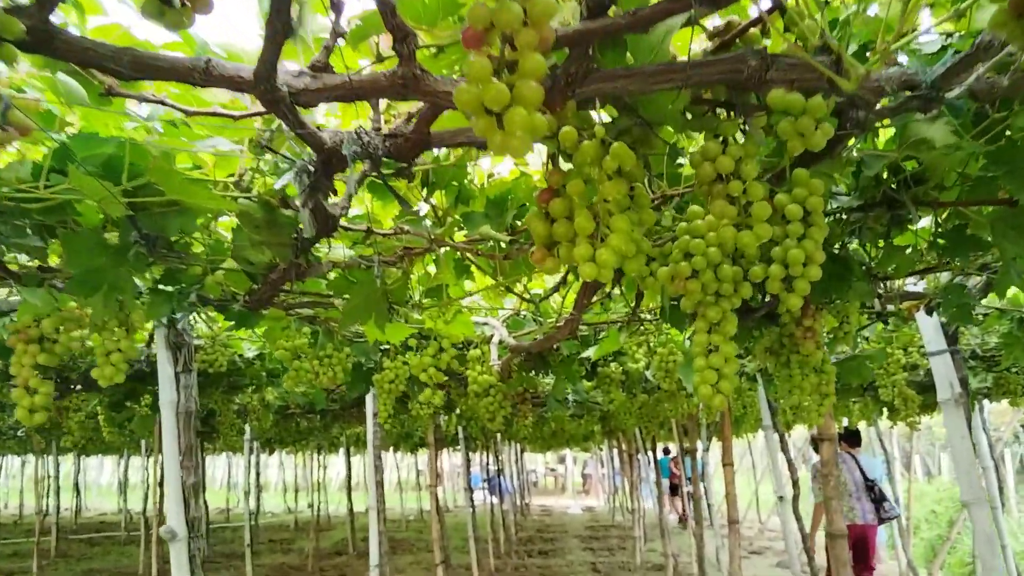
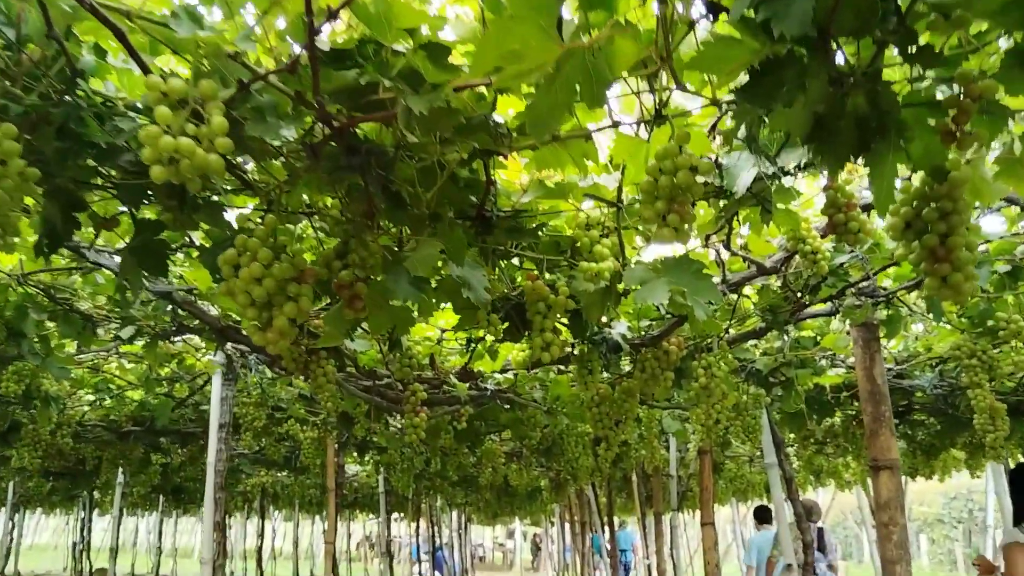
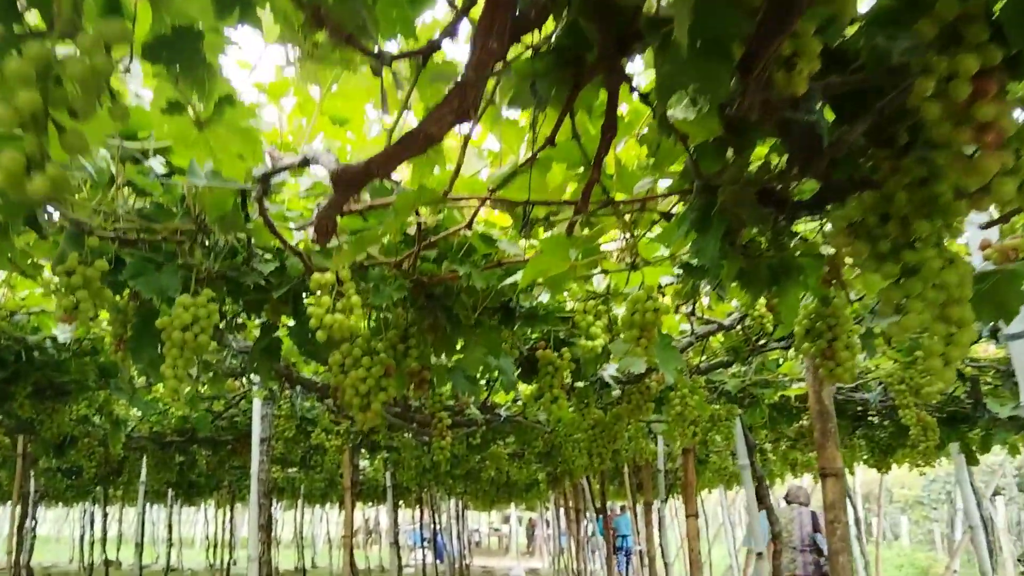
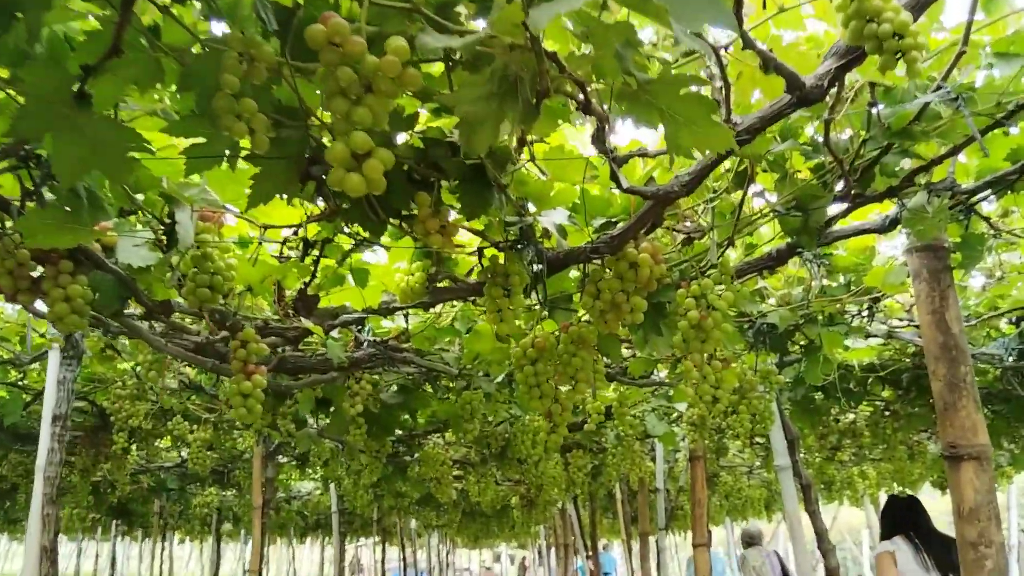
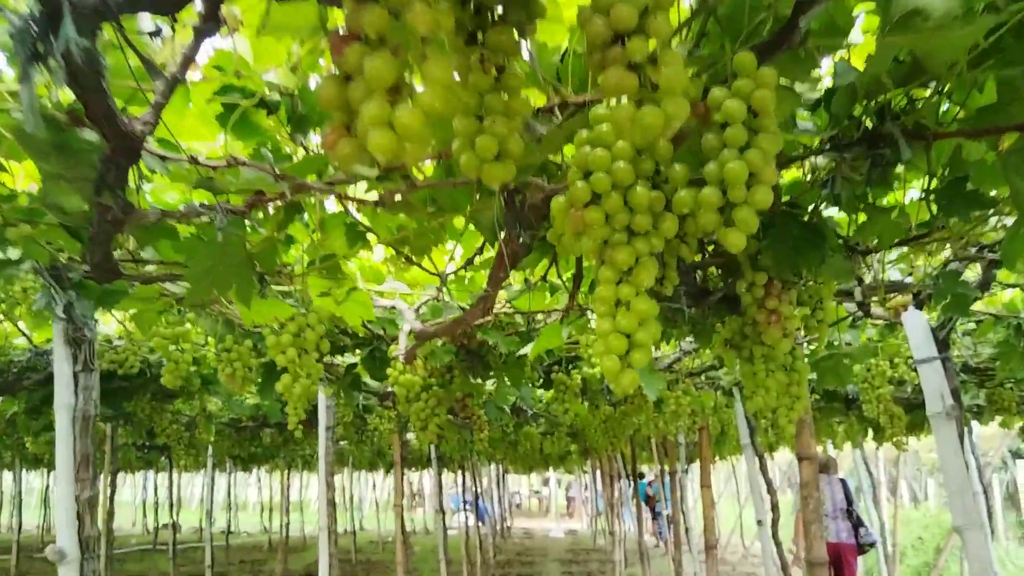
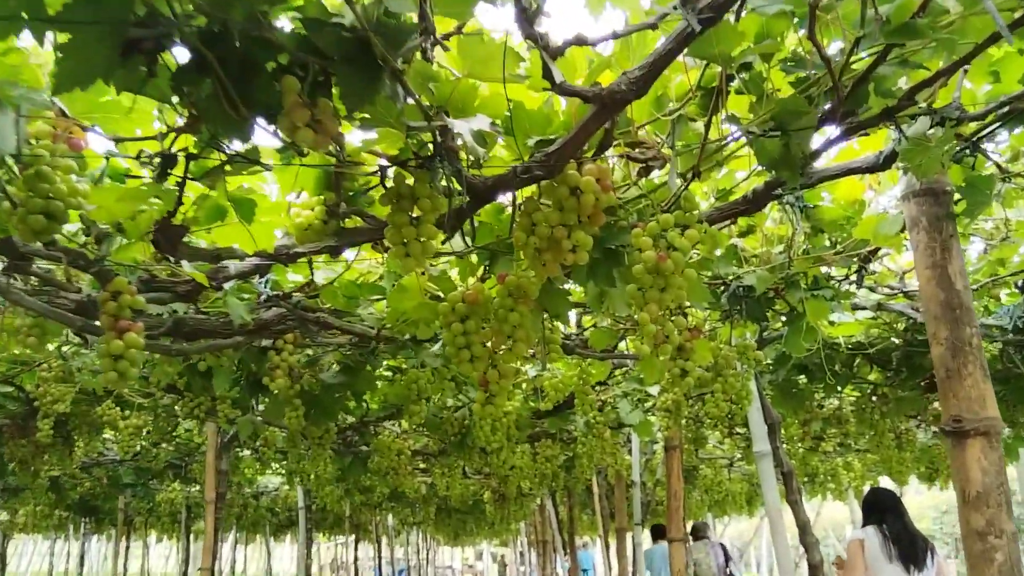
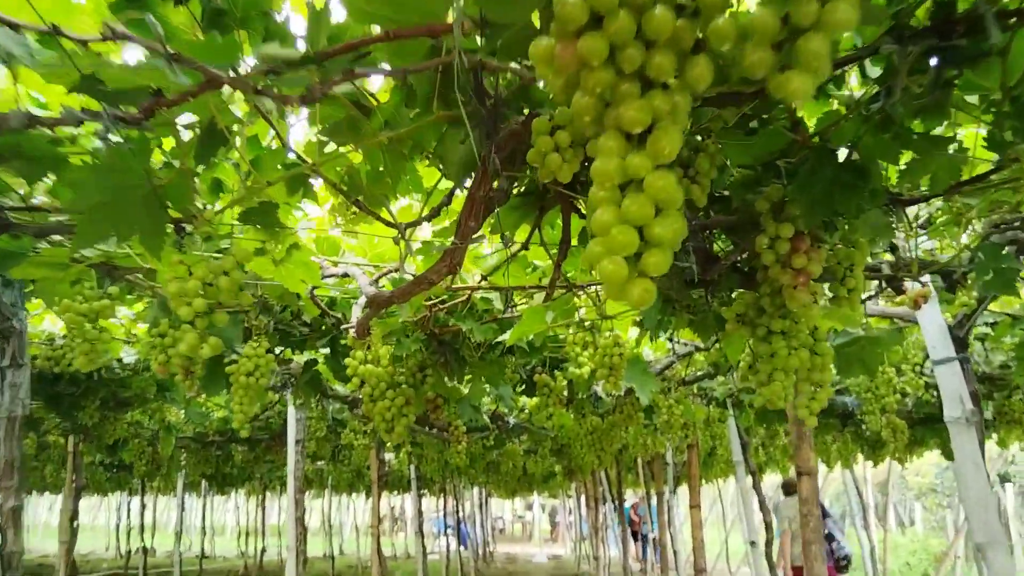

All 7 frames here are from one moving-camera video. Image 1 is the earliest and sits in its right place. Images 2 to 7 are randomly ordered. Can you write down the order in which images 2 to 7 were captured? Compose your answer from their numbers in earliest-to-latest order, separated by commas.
5, 7, 3, 2, 4, 6
